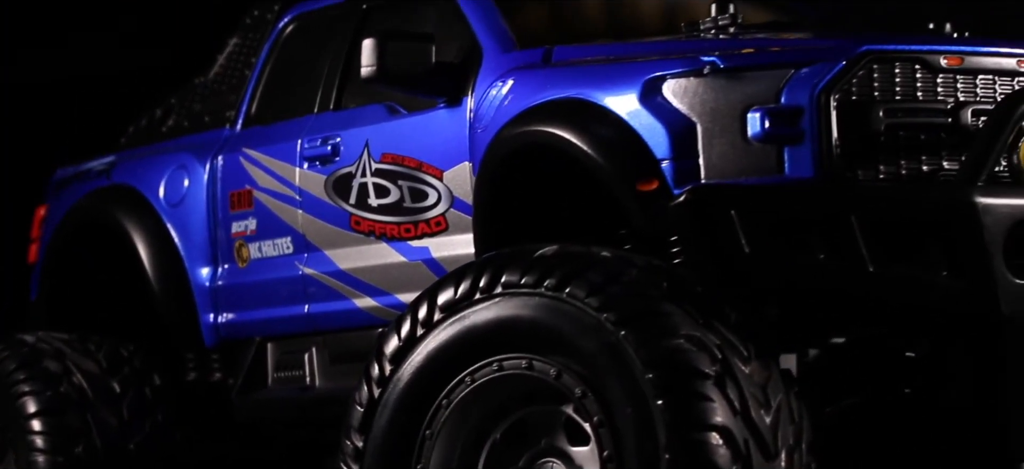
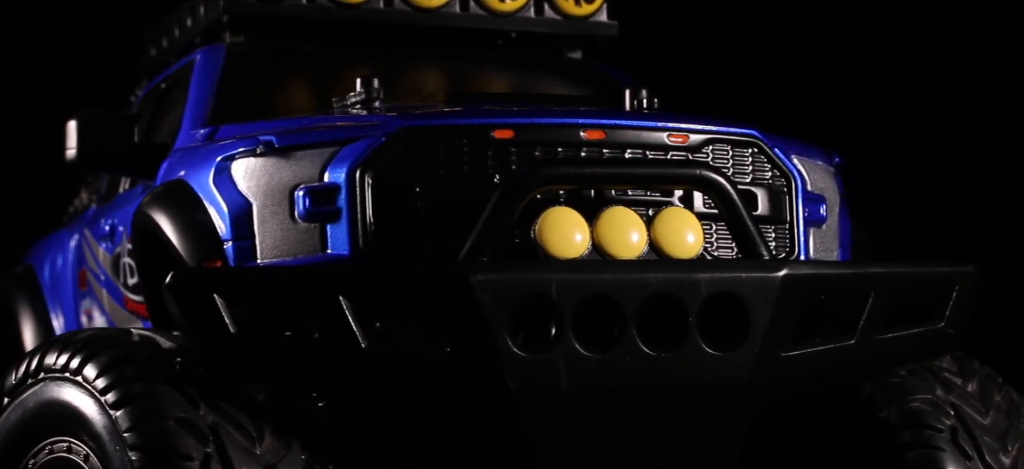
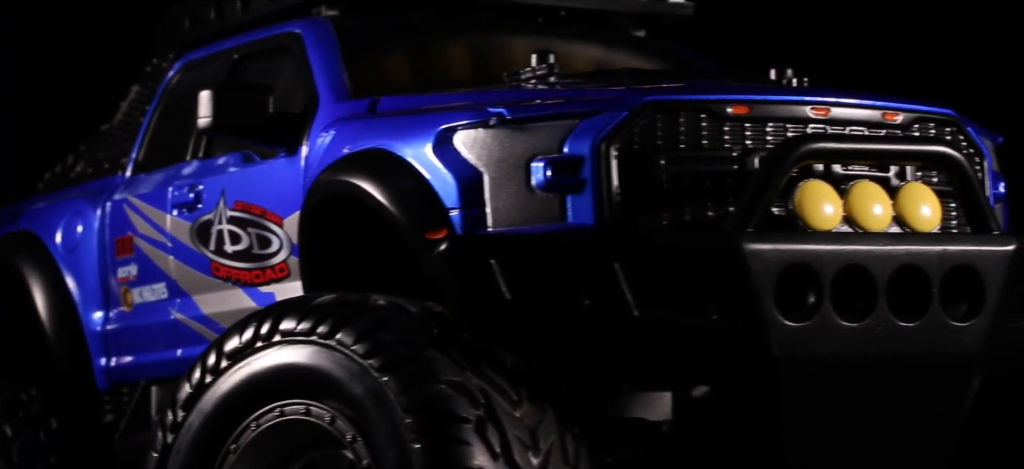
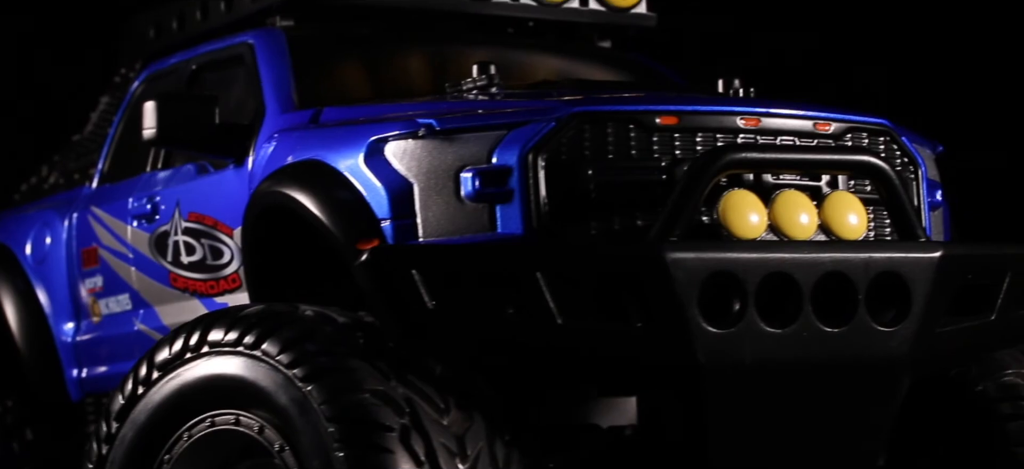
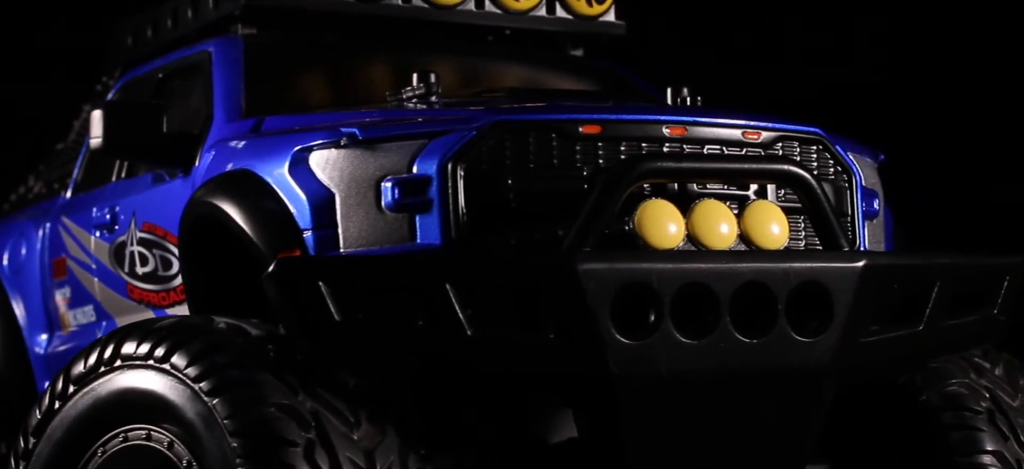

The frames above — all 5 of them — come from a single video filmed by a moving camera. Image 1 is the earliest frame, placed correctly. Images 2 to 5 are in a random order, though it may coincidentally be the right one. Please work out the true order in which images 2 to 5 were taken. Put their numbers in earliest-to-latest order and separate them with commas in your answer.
3, 4, 5, 2
